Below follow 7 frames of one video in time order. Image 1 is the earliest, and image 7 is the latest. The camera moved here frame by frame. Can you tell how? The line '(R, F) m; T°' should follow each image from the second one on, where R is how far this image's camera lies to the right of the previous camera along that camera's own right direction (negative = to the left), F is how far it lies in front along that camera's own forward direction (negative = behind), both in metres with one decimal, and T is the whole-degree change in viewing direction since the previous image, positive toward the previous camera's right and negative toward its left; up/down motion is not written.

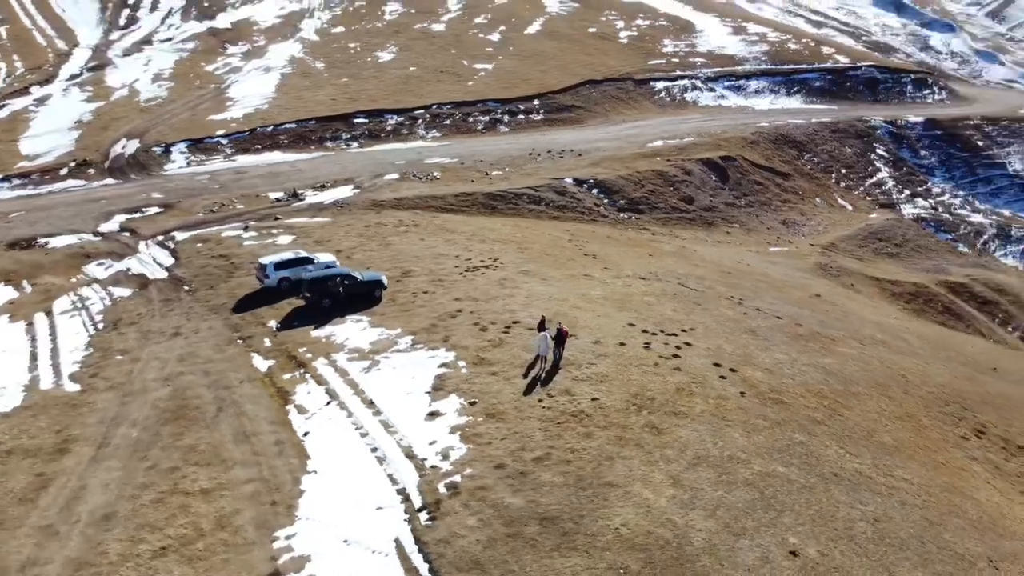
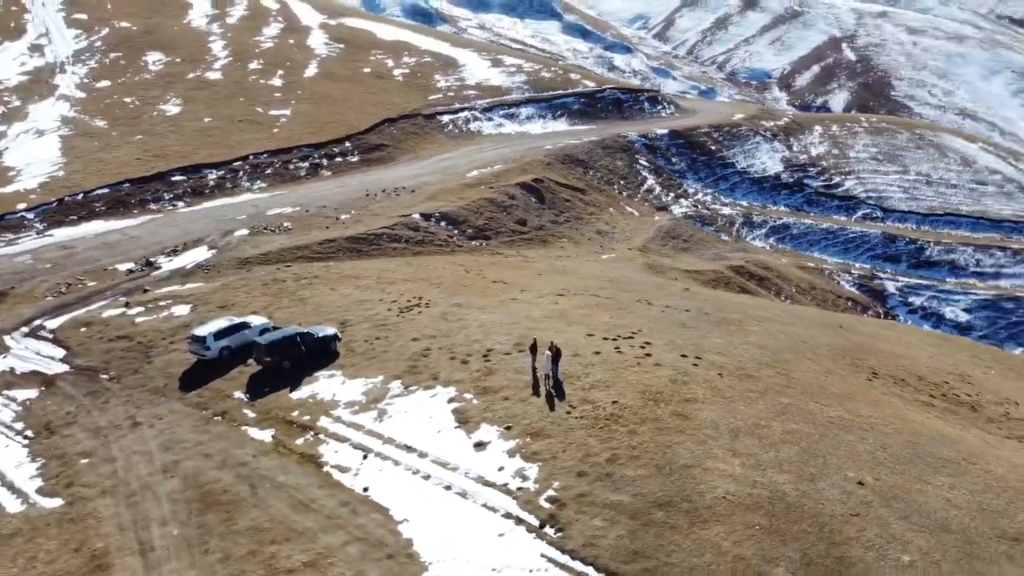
(-7.2, -0.4) m; +19°
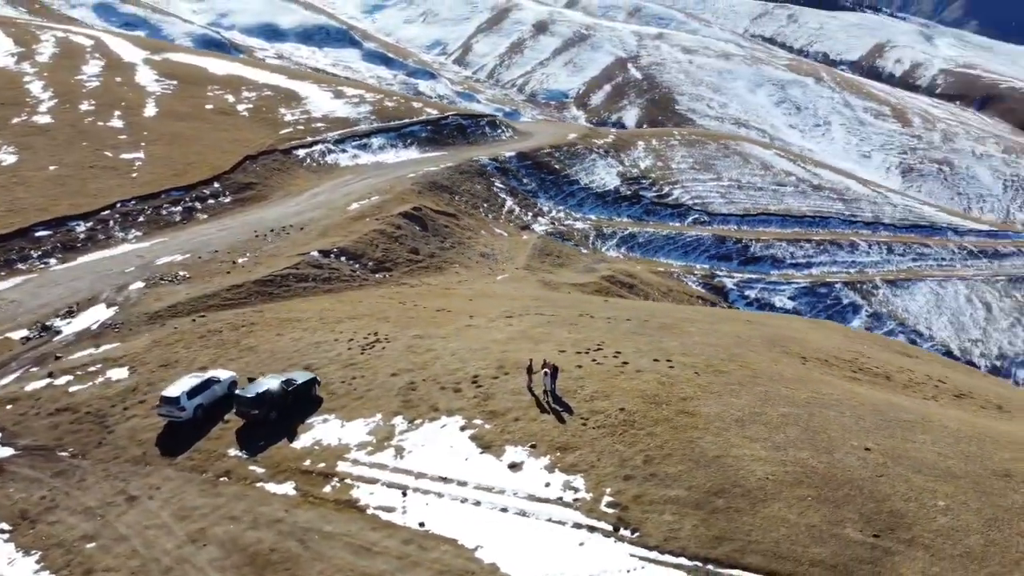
(-5.3, -0.3) m; +13°
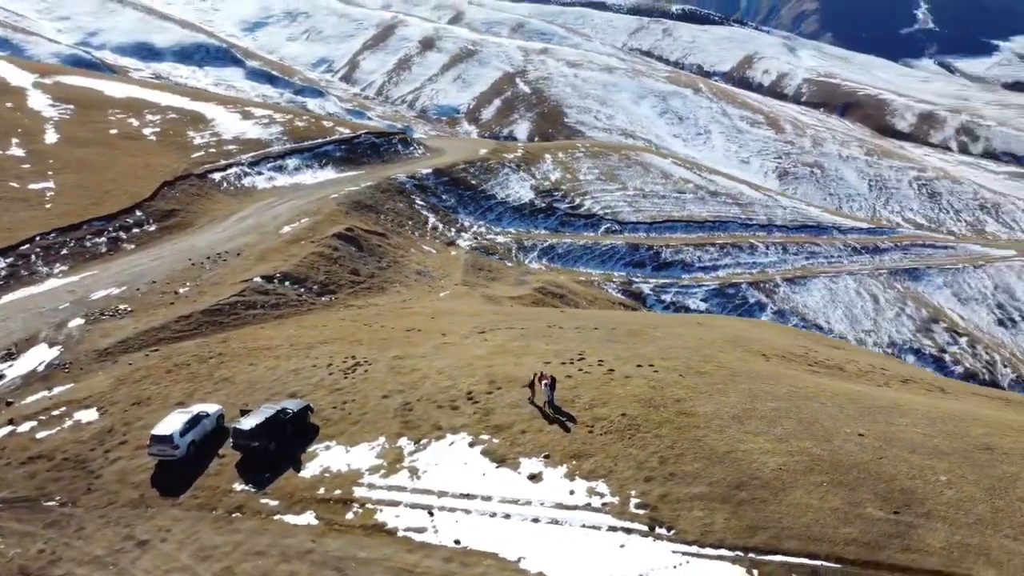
(-3.1, -0.3) m; +8°
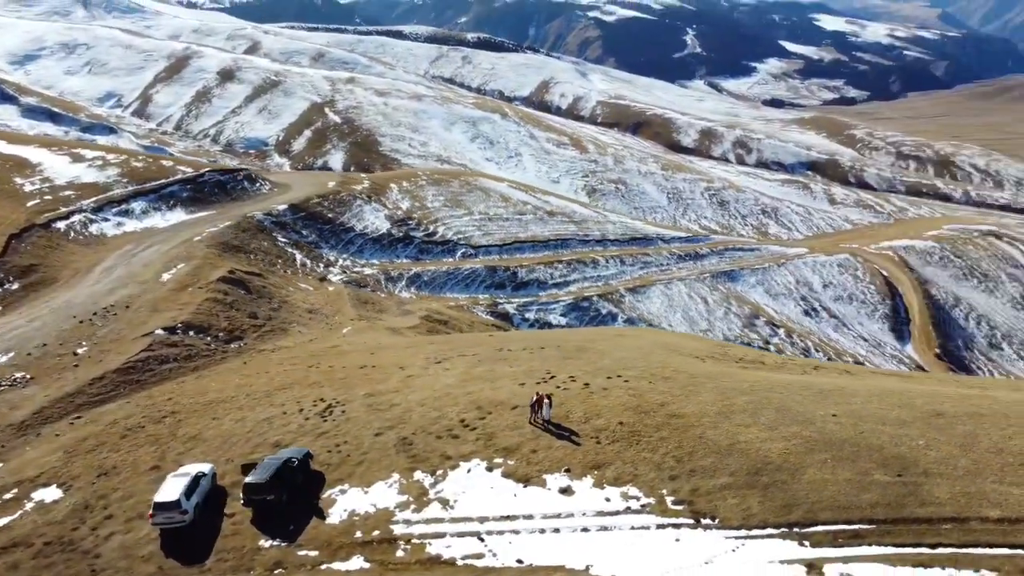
(-5.6, -0.4) m; +13°
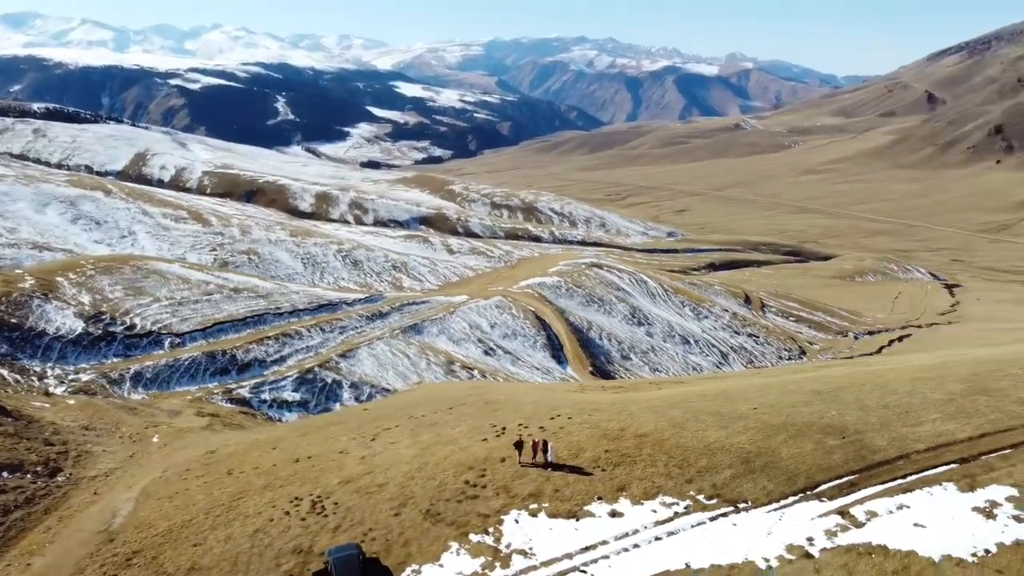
(-12.4, +0.3) m; +27°
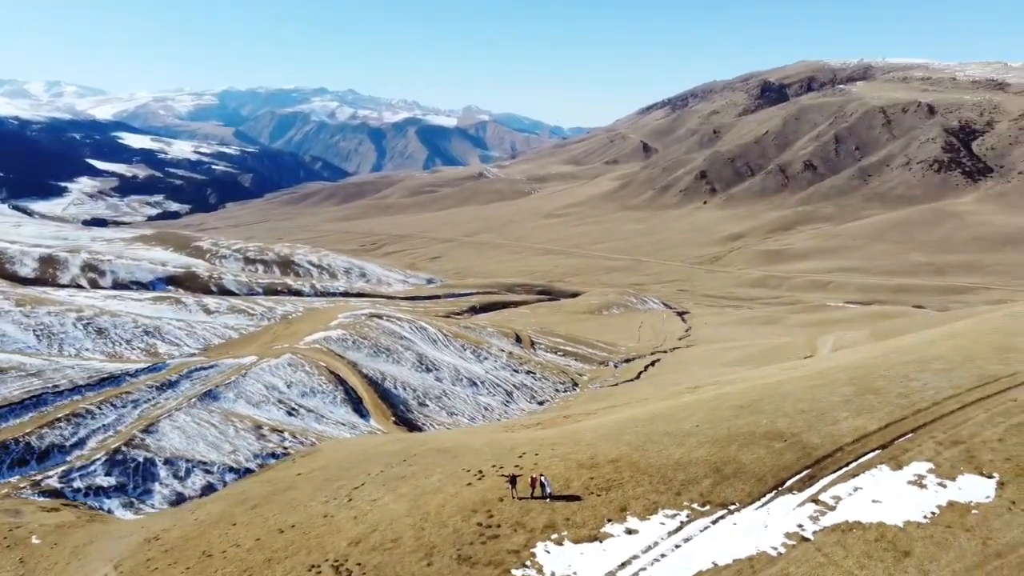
(-8.9, -0.8) m; +17°
